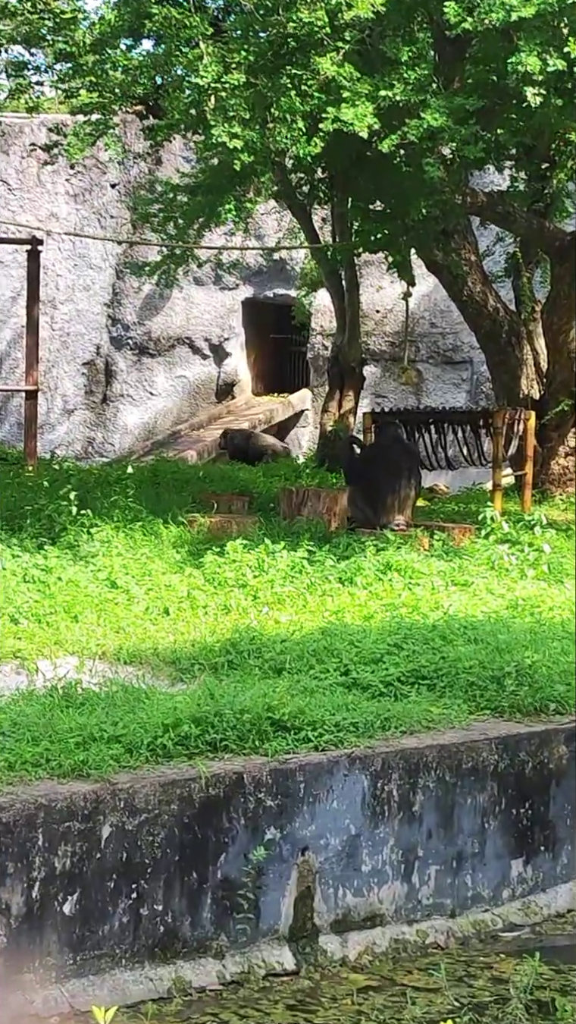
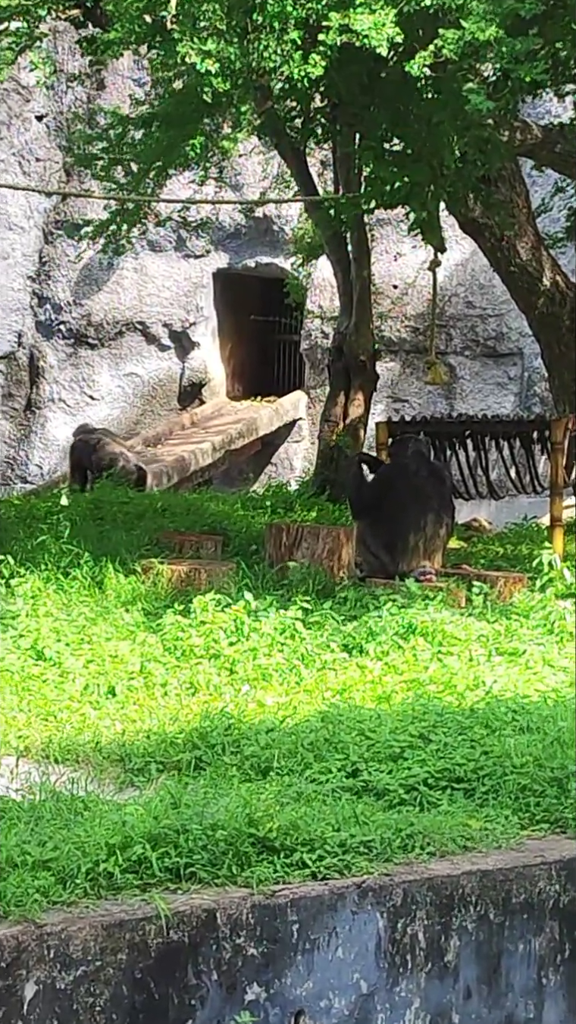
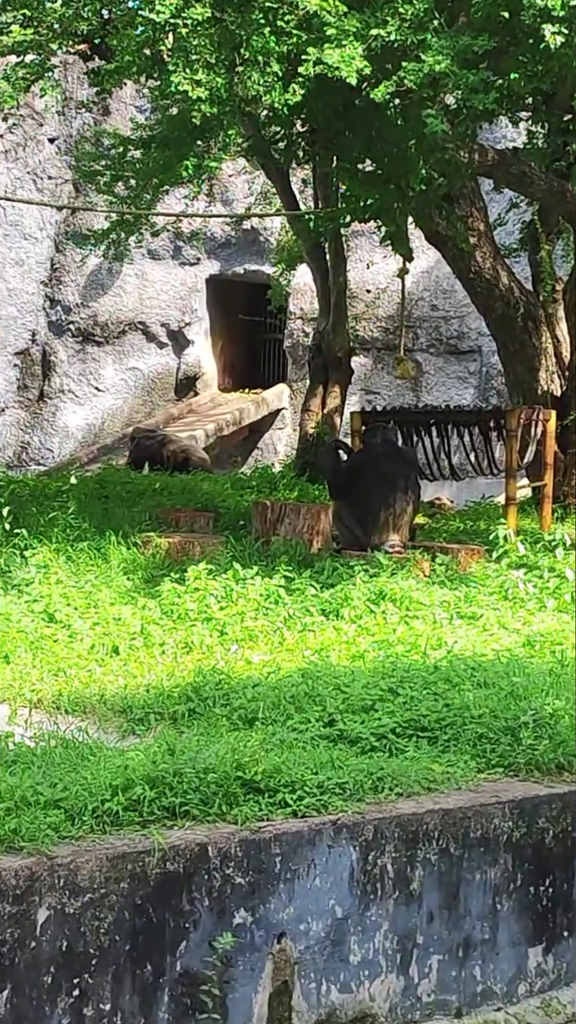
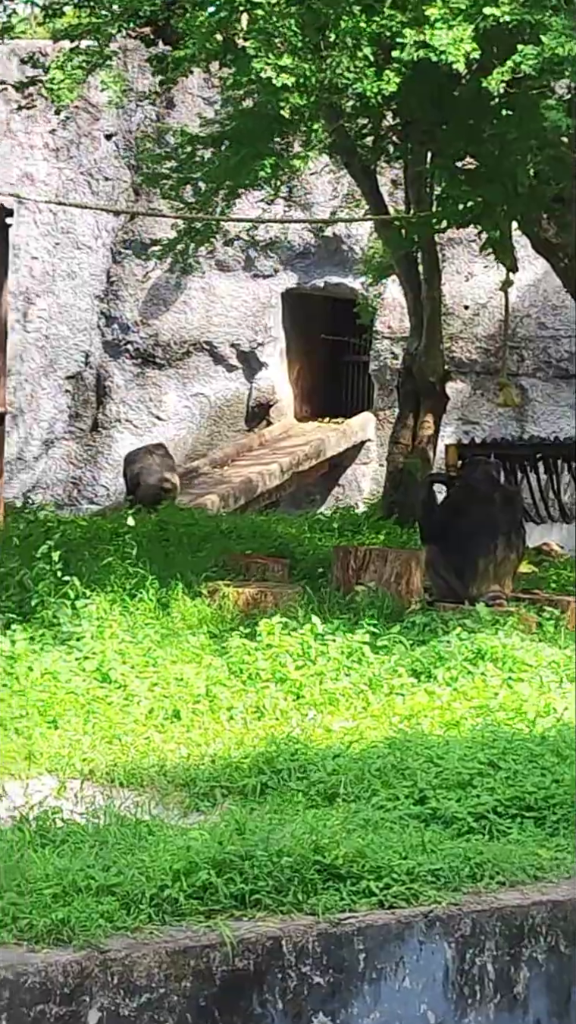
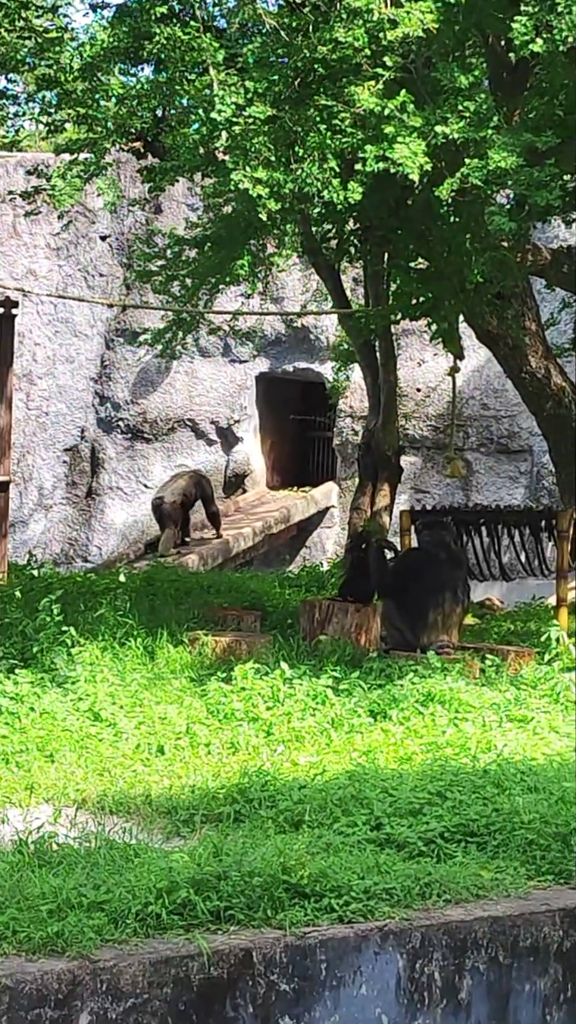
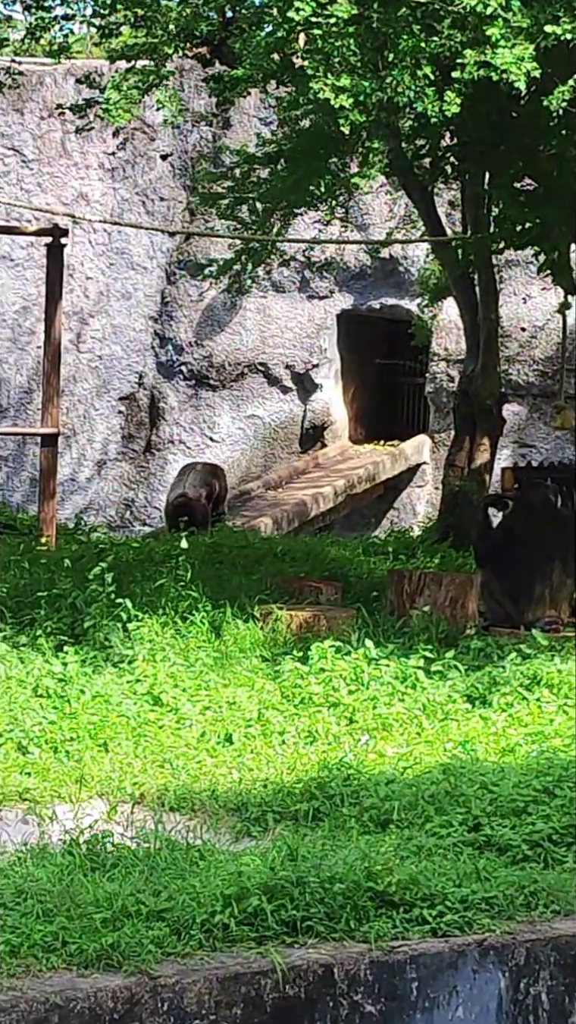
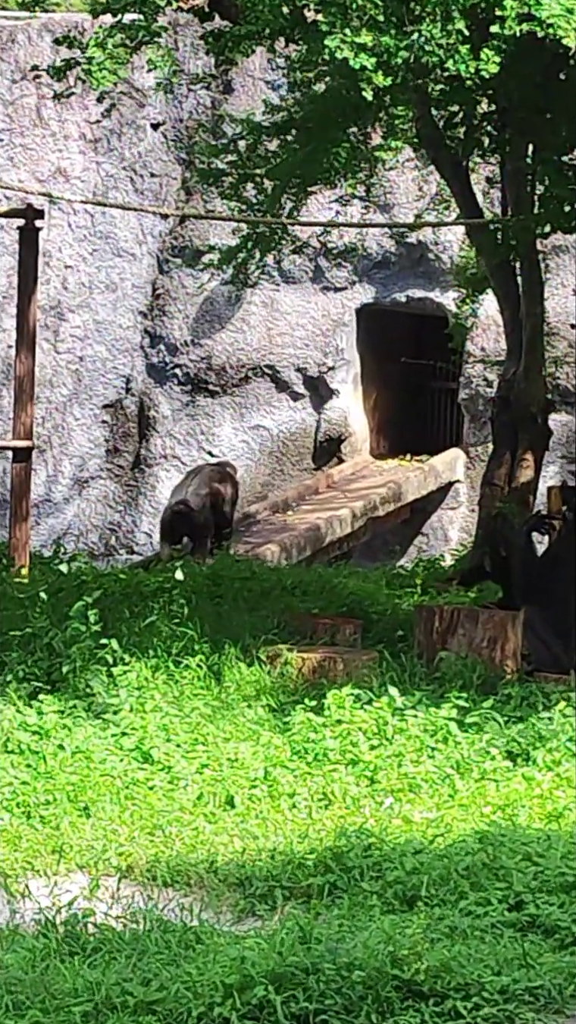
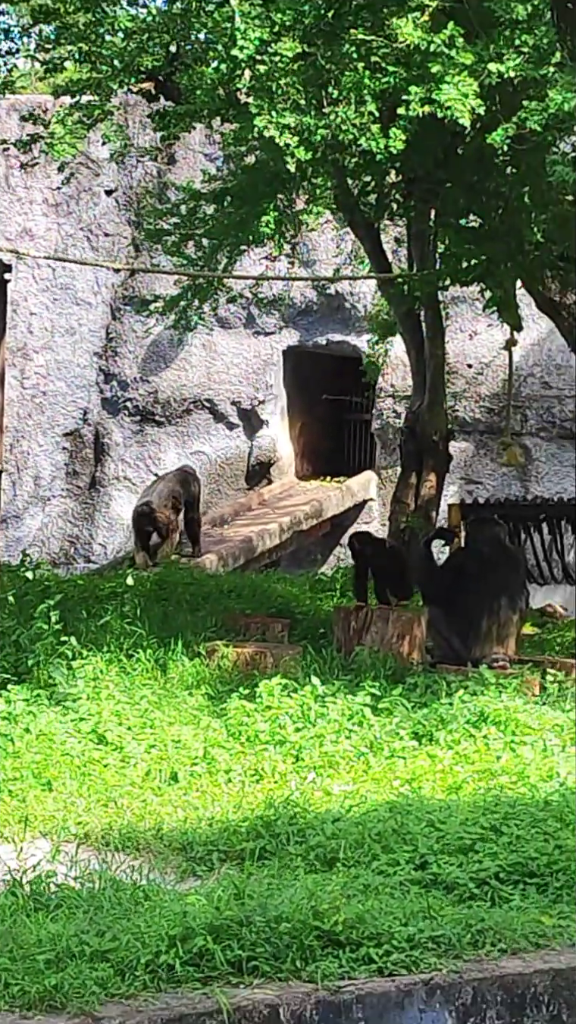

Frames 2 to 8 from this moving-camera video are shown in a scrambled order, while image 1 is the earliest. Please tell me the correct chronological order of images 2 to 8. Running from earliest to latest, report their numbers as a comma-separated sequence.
3, 2, 4, 6, 7, 8, 5
